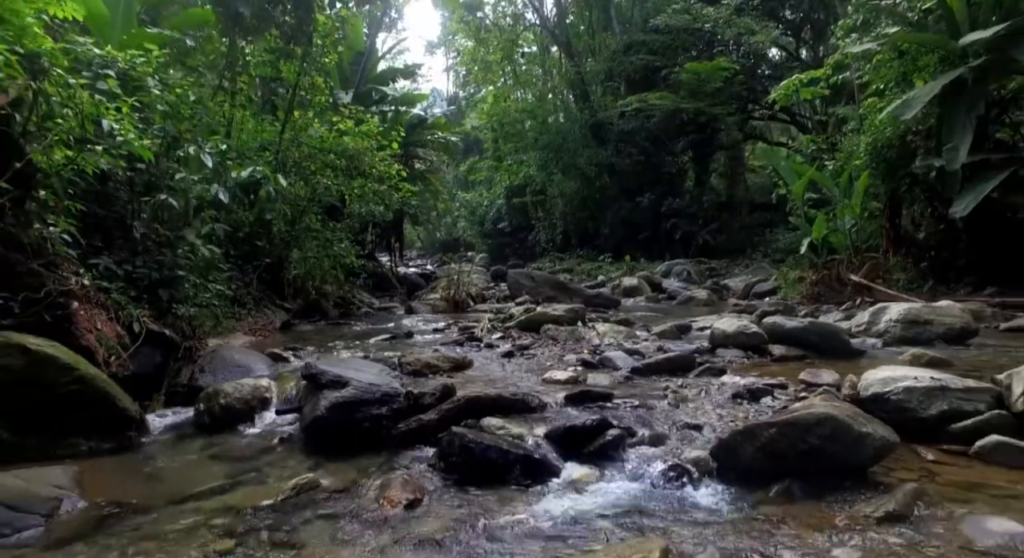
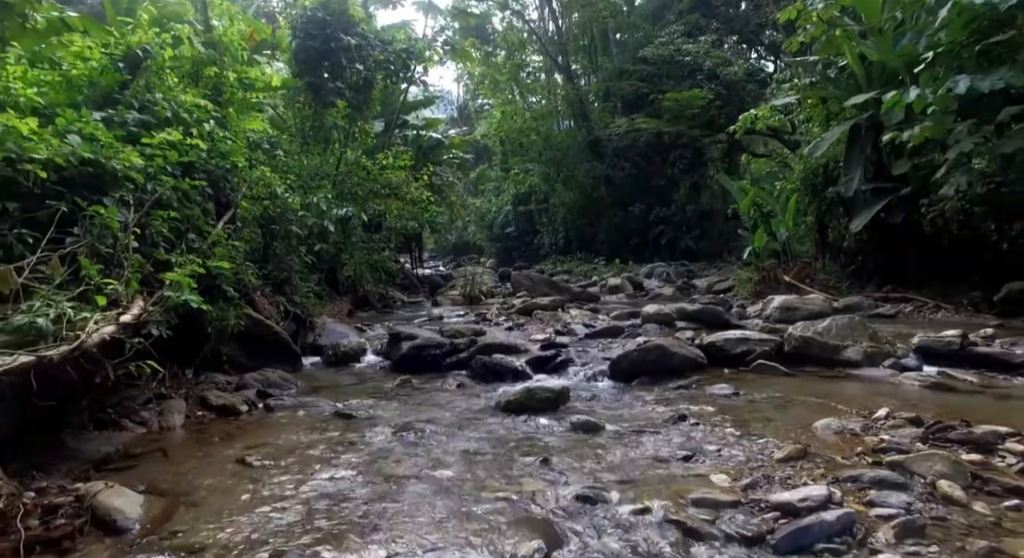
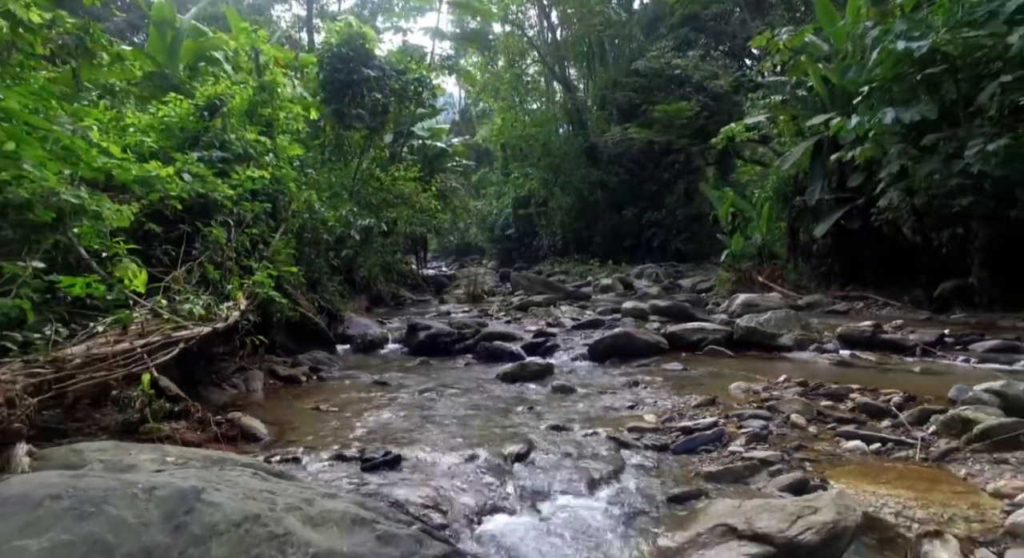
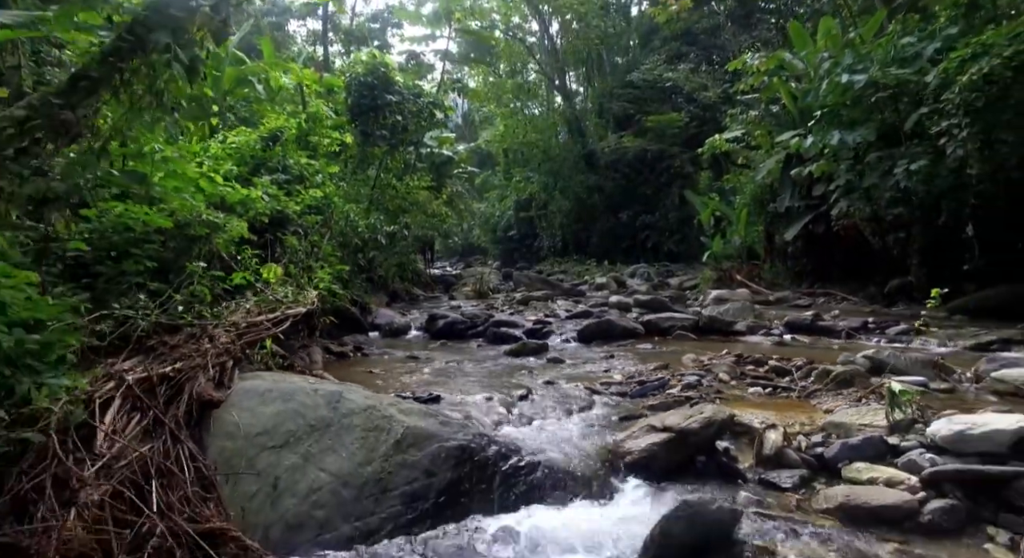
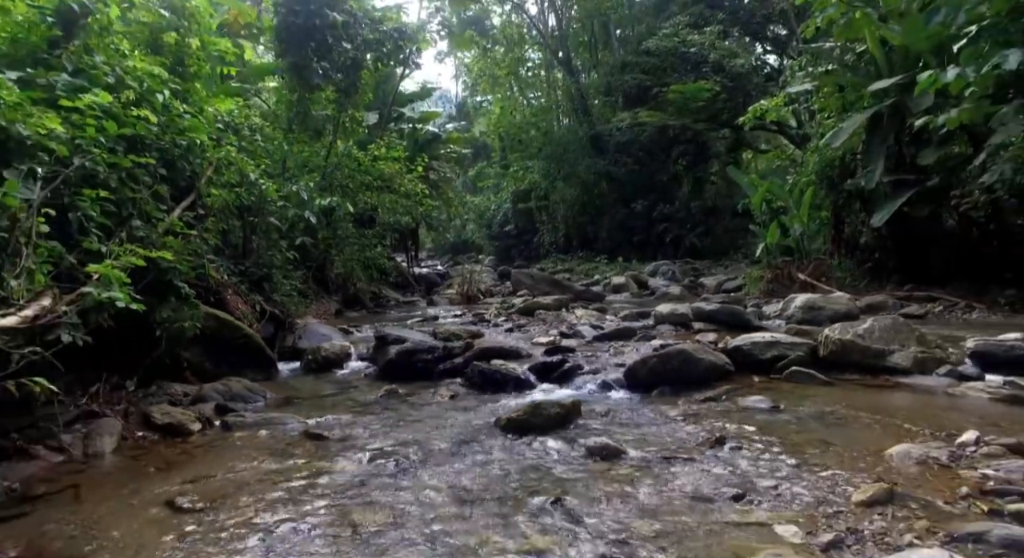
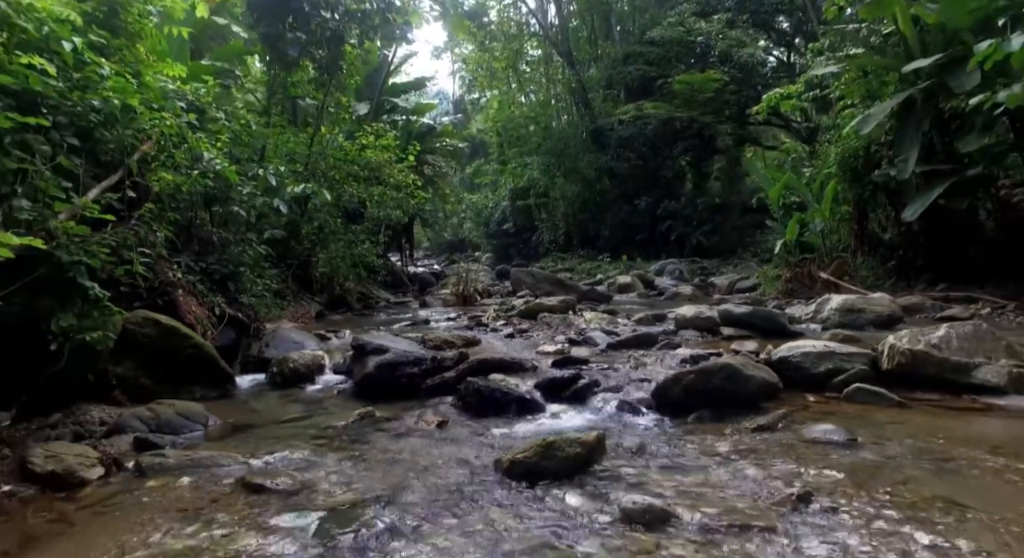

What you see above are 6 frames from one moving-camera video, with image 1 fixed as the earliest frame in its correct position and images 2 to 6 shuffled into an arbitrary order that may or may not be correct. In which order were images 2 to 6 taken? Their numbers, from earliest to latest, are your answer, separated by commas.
6, 5, 2, 3, 4
